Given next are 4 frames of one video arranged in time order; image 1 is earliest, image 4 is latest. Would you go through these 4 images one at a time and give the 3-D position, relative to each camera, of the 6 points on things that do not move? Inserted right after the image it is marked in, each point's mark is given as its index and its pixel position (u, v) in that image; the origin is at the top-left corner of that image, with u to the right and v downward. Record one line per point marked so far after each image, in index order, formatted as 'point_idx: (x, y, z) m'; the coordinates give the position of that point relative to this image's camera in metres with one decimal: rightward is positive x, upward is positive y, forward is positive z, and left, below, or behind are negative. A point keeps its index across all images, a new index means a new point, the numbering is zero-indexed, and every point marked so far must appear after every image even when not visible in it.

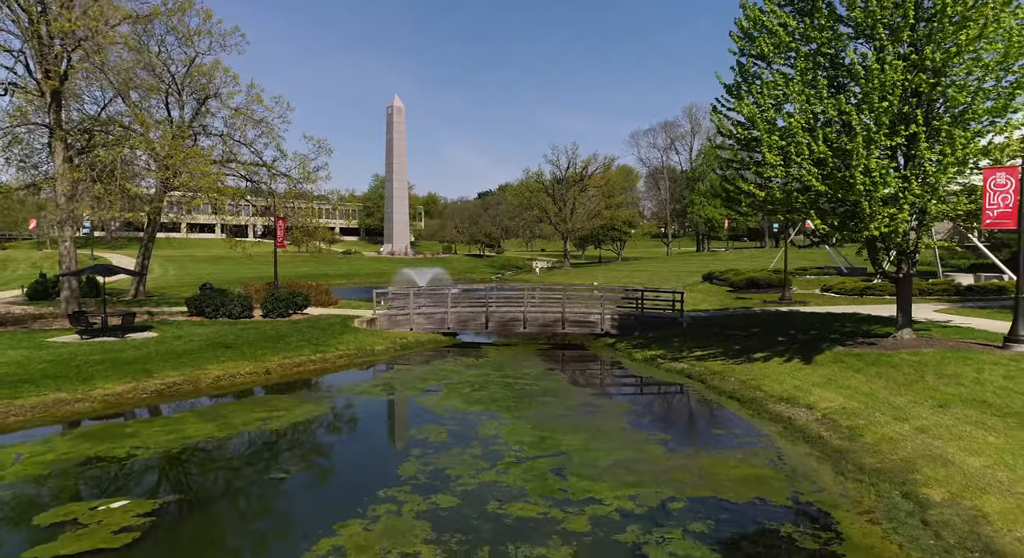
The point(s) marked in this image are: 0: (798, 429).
0: (+5.6, -3.0, +12.6) m
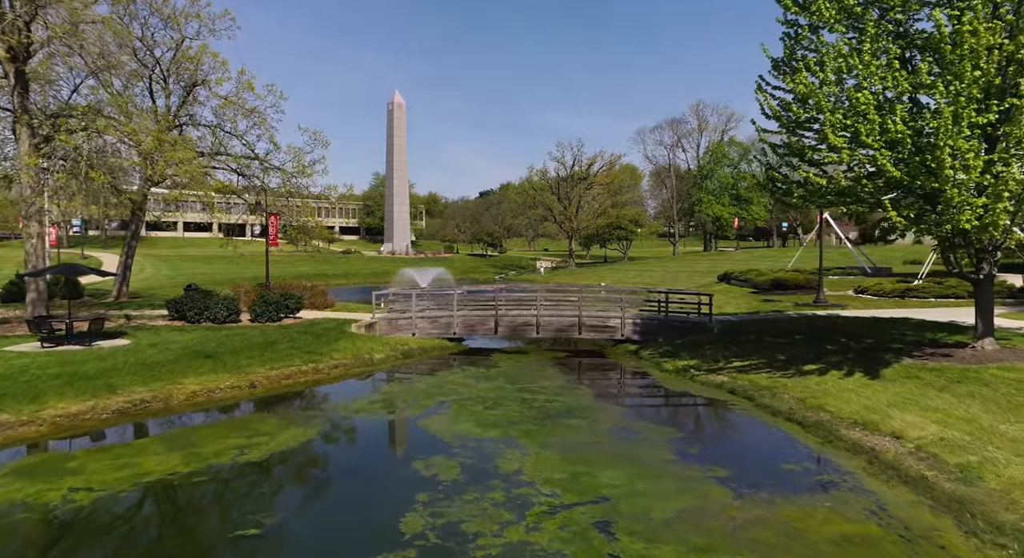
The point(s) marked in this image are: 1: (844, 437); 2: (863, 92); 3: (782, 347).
0: (+6.1, -3.0, +10.3) m
1: (+6.1, -2.9, +11.8) m
2: (+7.6, +4.0, +13.9) m
3: (+8.0, -2.0, +19.1) m
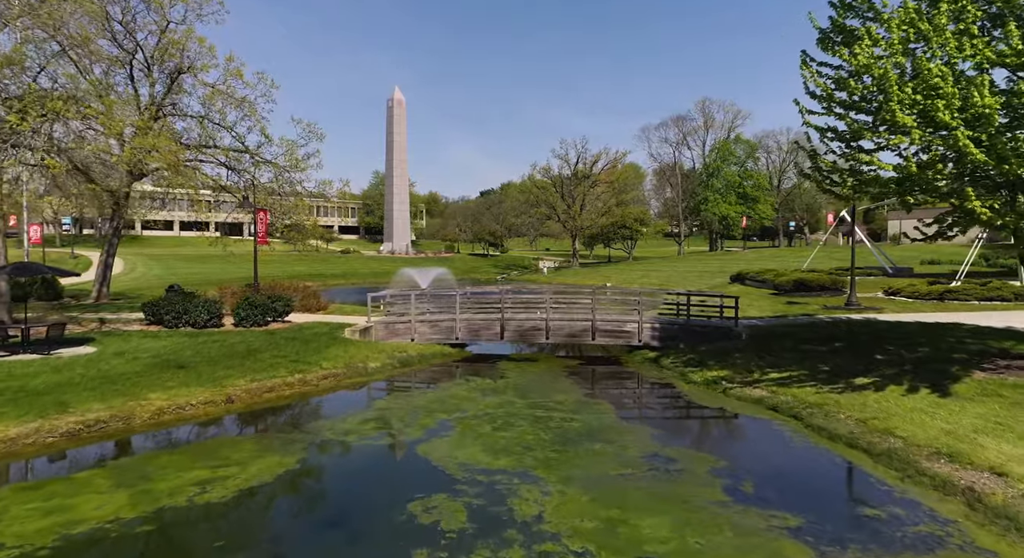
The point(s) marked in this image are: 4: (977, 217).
0: (+6.3, -3.0, +8.3) m
1: (+6.4, -3.0, +9.8) m
2: (+7.9, +4.0, +11.9) m
3: (+8.3, -2.1, +17.1) m
4: (+8.5, +1.2, +11.9) m
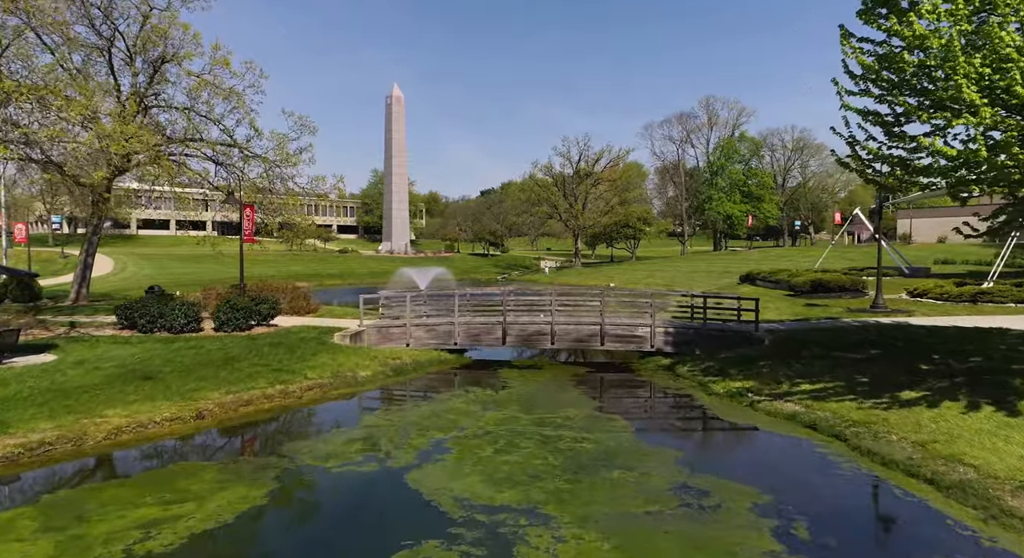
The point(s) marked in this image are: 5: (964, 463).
0: (+6.4, -3.1, +6.7) m
1: (+6.4, -3.0, +8.2) m
2: (+7.9, +4.0, +10.3) m
3: (+8.4, -2.1, +15.5) m
4: (+8.6, +1.1, +10.2) m
5: (+6.8, -2.8, +9.8) m
